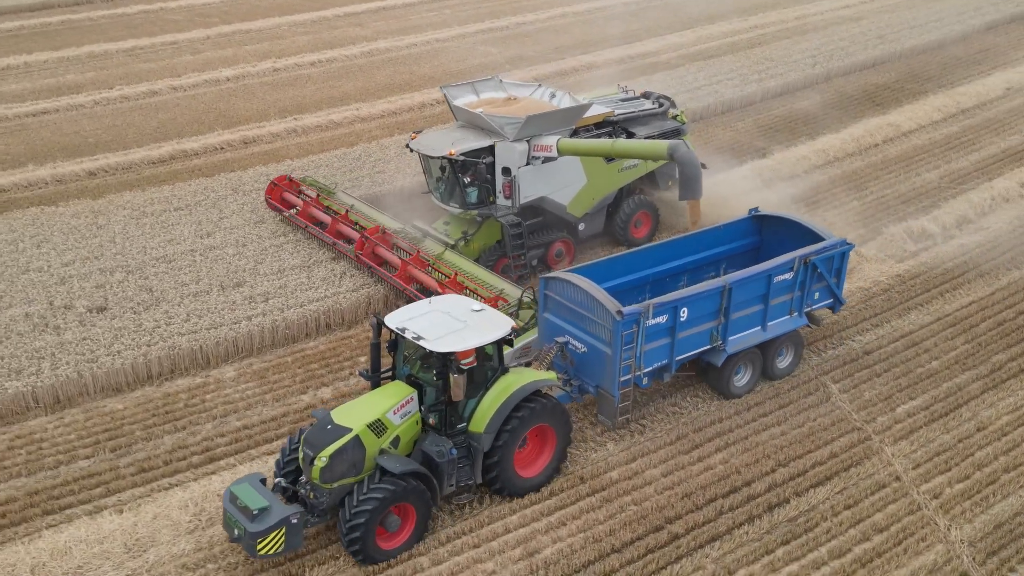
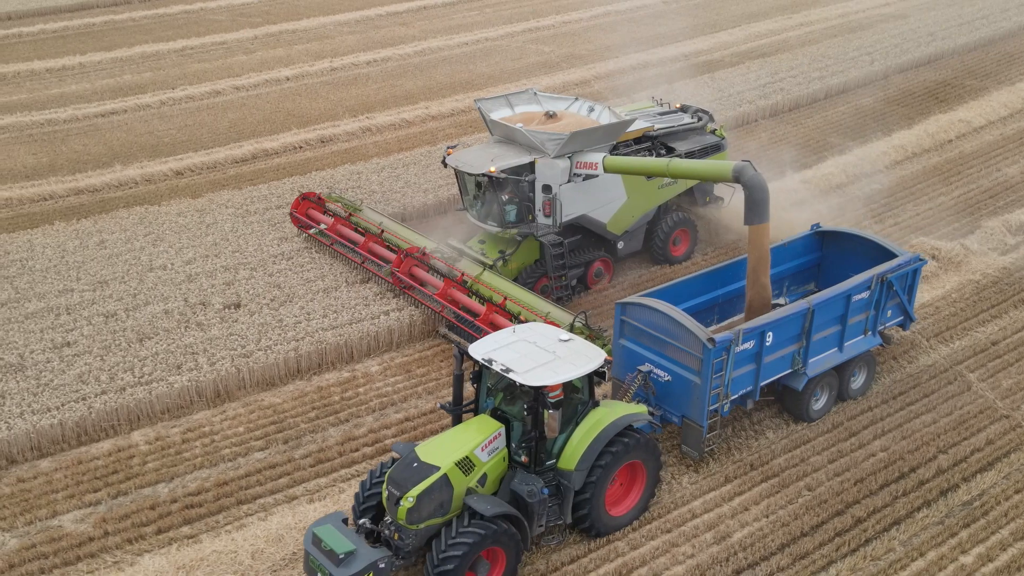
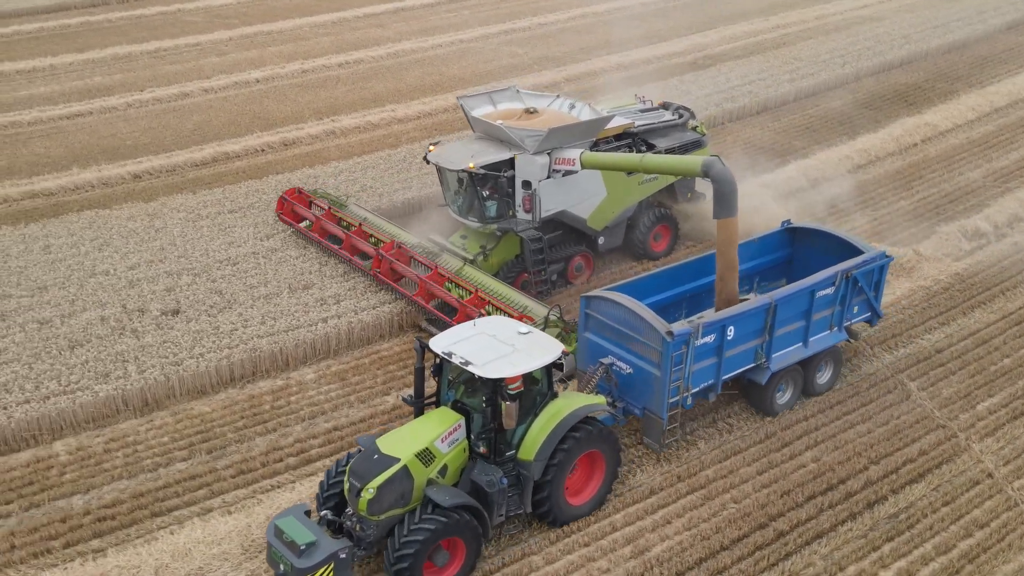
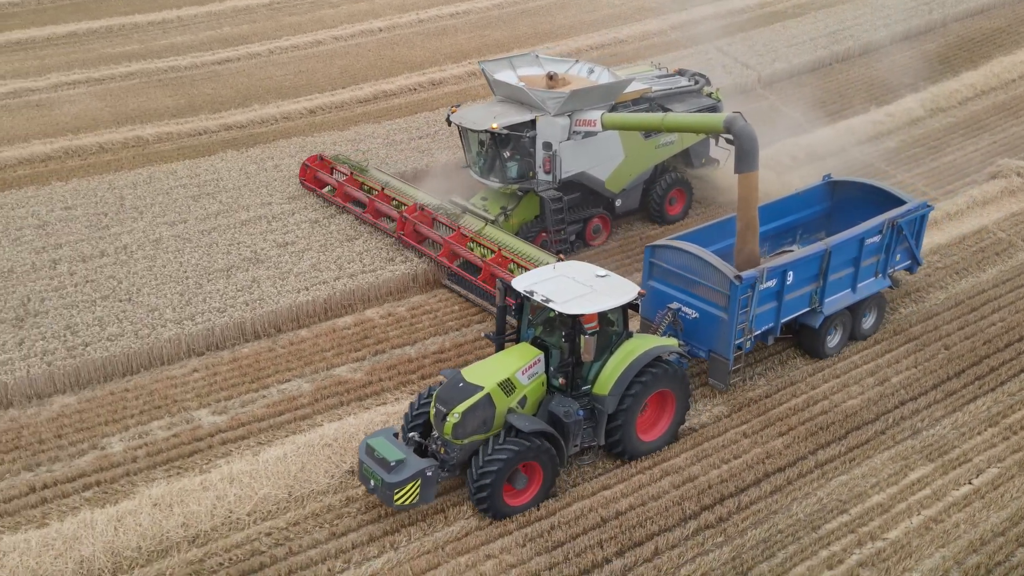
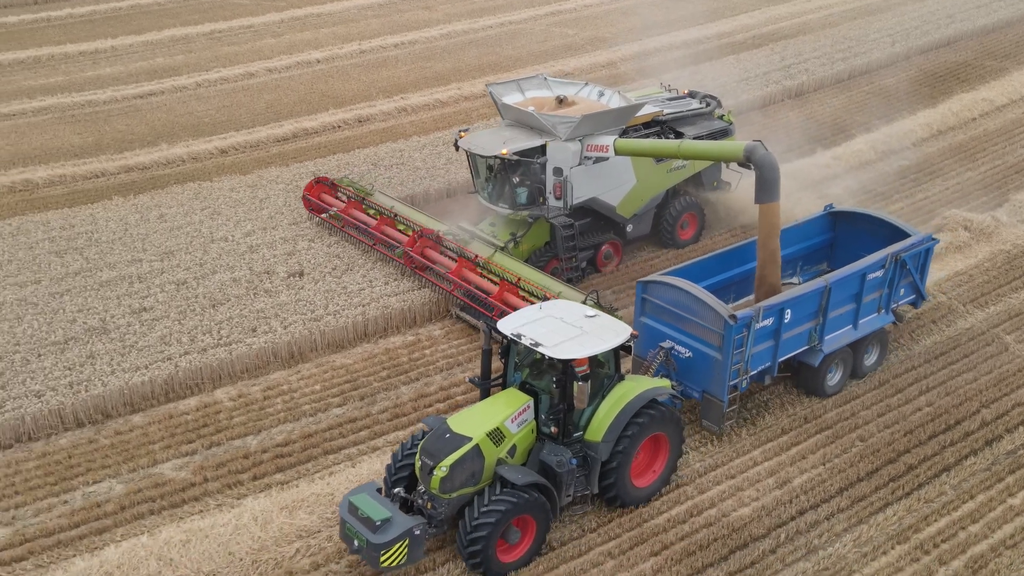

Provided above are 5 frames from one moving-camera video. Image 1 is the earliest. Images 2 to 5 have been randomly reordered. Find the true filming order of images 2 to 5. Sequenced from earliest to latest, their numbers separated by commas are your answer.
3, 2, 5, 4
